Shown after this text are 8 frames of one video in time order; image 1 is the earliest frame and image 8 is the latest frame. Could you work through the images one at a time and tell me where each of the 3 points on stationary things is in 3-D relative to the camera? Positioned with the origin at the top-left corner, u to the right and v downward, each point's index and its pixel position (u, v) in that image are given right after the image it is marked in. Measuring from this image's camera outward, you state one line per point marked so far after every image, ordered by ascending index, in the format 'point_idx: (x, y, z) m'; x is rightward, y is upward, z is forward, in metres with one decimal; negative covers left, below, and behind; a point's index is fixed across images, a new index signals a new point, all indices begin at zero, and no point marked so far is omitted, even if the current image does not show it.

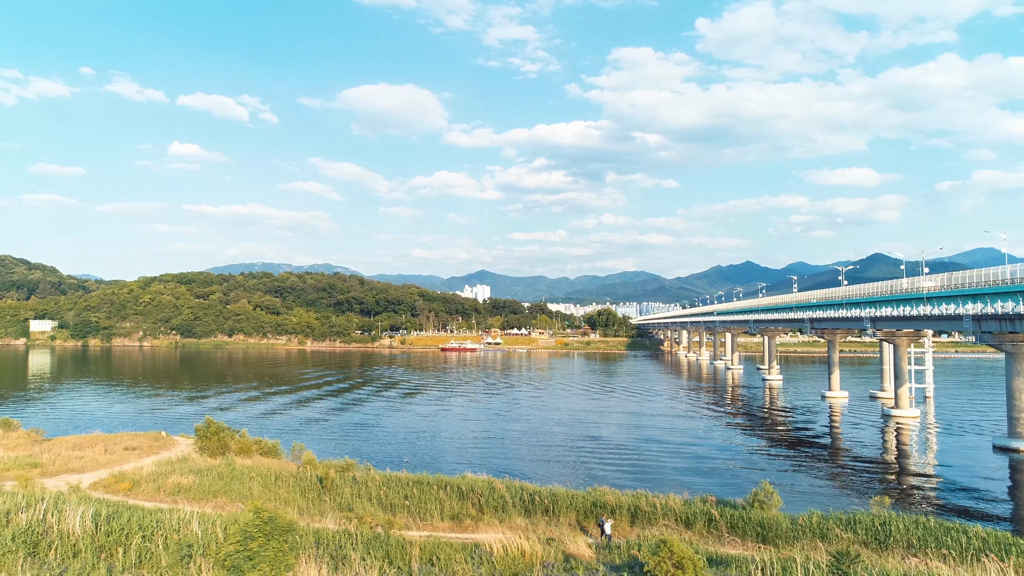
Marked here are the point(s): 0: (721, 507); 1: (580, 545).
0: (+4.9, -5.1, +13.3) m
1: (+1.2, -4.7, +10.3) m
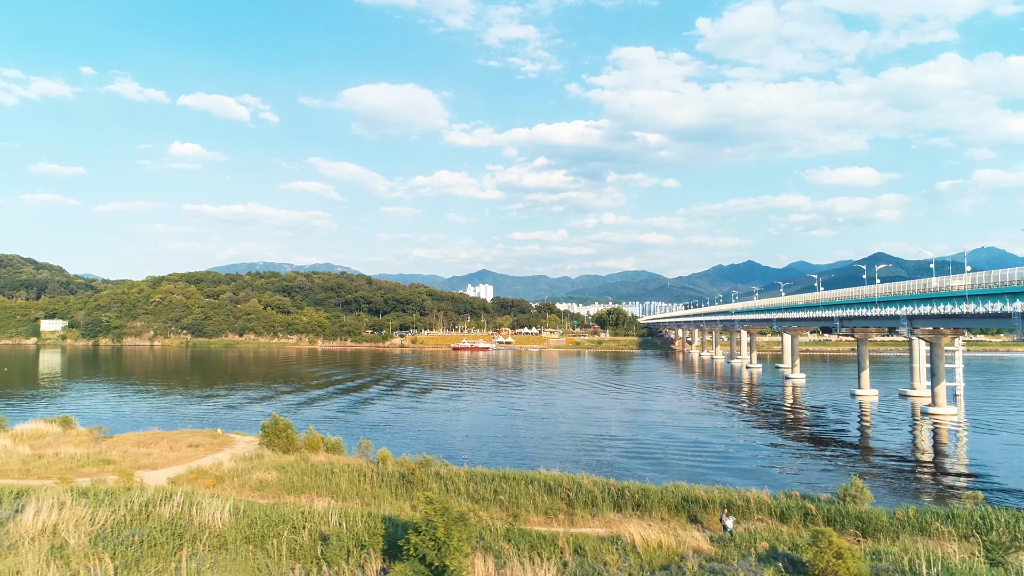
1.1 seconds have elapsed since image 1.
0: (+7.1, -5.1, +13.5) m
1: (+3.5, -4.6, +10.5) m
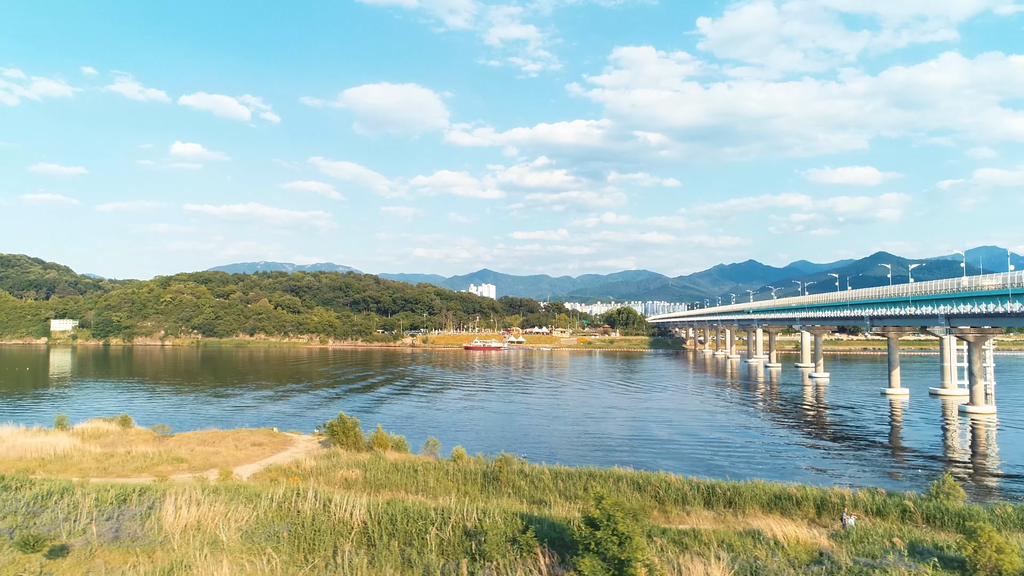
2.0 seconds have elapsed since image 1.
0: (+9.4, -5.0, +13.6) m
1: (+5.7, -4.6, +10.6) m
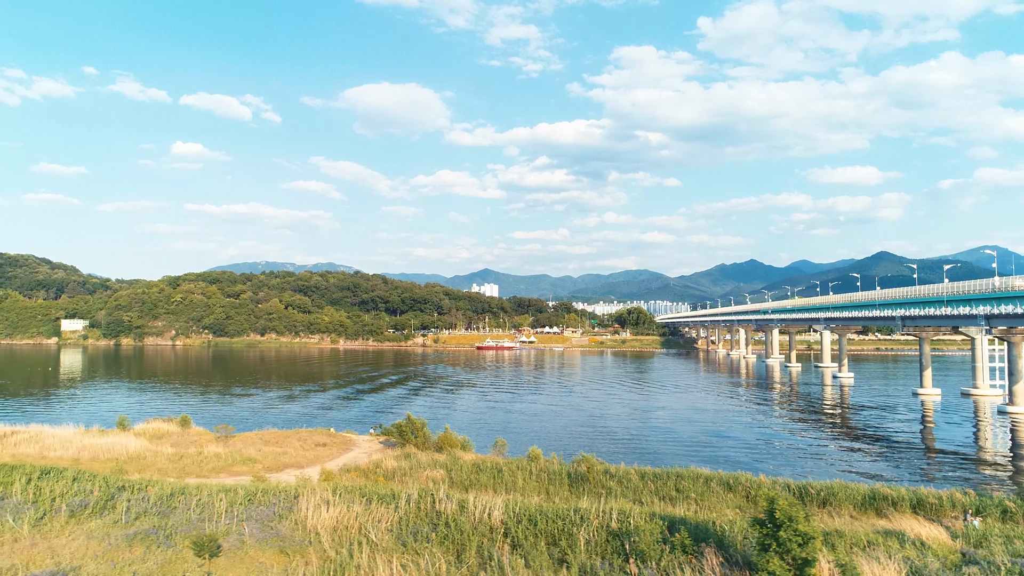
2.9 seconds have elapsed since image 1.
0: (+11.7, -5.1, +13.6) m
1: (+8.1, -4.6, +10.6) m
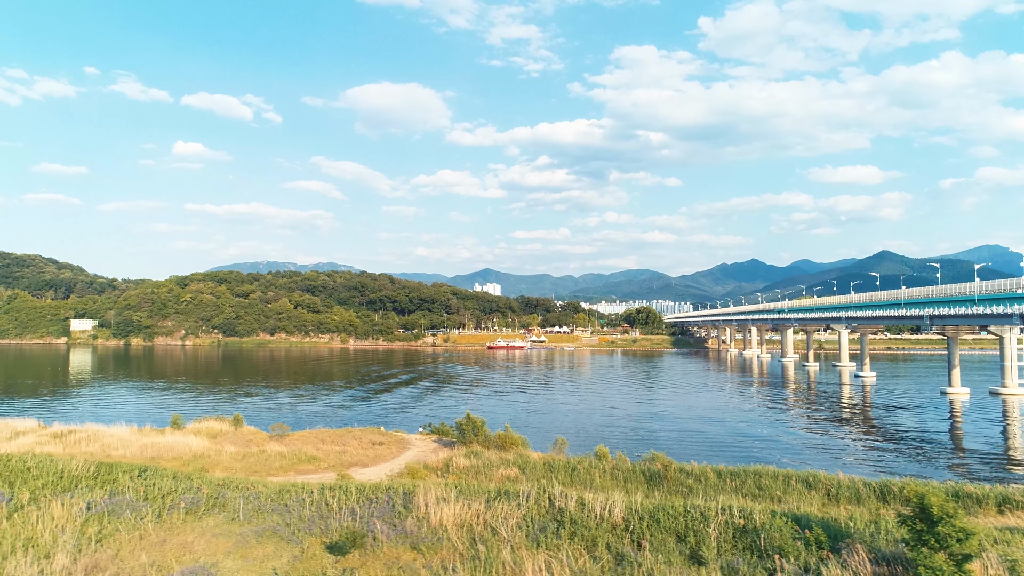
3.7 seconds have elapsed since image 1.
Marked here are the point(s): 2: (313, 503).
0: (+13.8, -5.0, +13.7) m
1: (+10.2, -4.6, +10.7) m
2: (-3.8, -4.1, +10.9) m
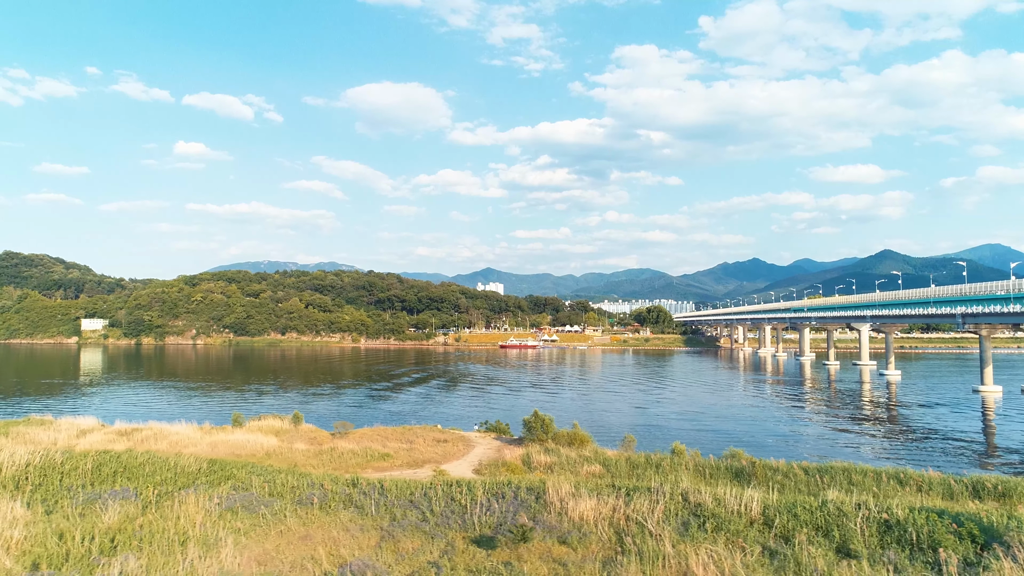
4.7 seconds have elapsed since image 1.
0: (+16.2, -4.9, +13.7) m
1: (+12.6, -4.5, +10.7) m
2: (-1.4, -4.0, +10.9) m
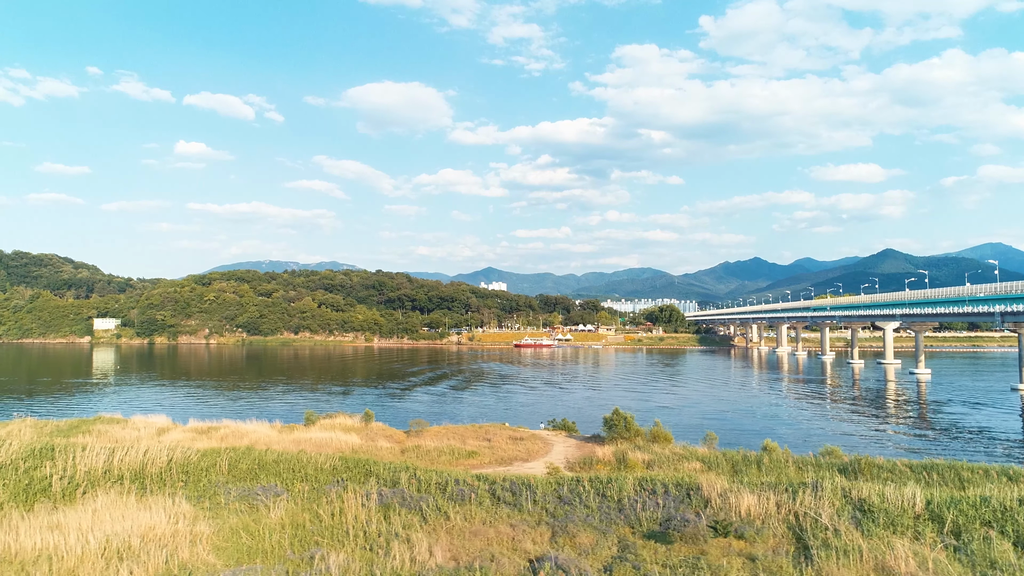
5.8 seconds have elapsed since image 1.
0: (+19.1, -4.9, +13.8) m
1: (+15.4, -4.4, +10.8) m
2: (+1.4, -4.0, +10.9) m
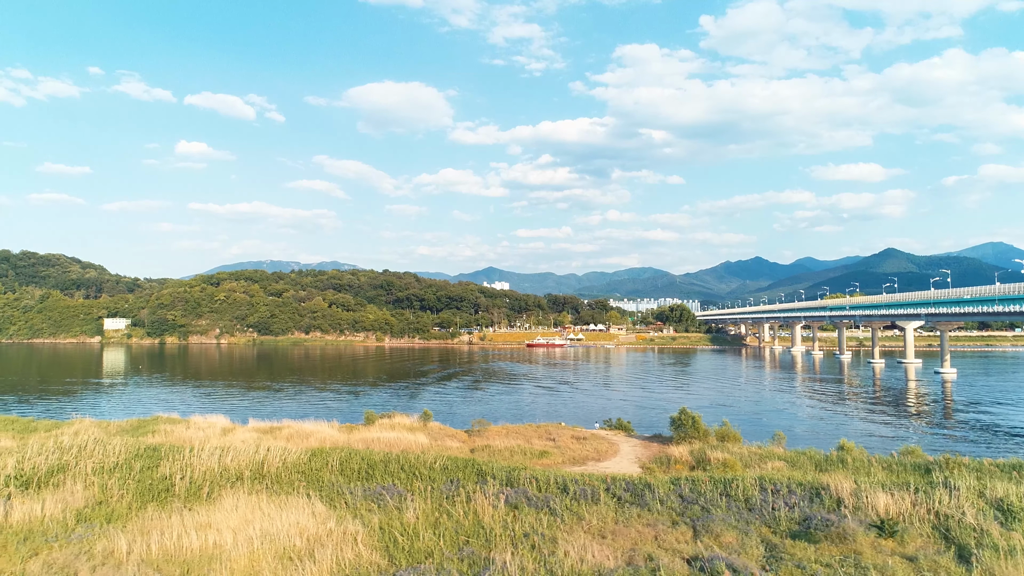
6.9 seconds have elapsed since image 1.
0: (+21.4, -4.8, +13.7) m
1: (+17.8, -4.4, +10.8) m
2: (+3.8, -4.0, +10.9) m
